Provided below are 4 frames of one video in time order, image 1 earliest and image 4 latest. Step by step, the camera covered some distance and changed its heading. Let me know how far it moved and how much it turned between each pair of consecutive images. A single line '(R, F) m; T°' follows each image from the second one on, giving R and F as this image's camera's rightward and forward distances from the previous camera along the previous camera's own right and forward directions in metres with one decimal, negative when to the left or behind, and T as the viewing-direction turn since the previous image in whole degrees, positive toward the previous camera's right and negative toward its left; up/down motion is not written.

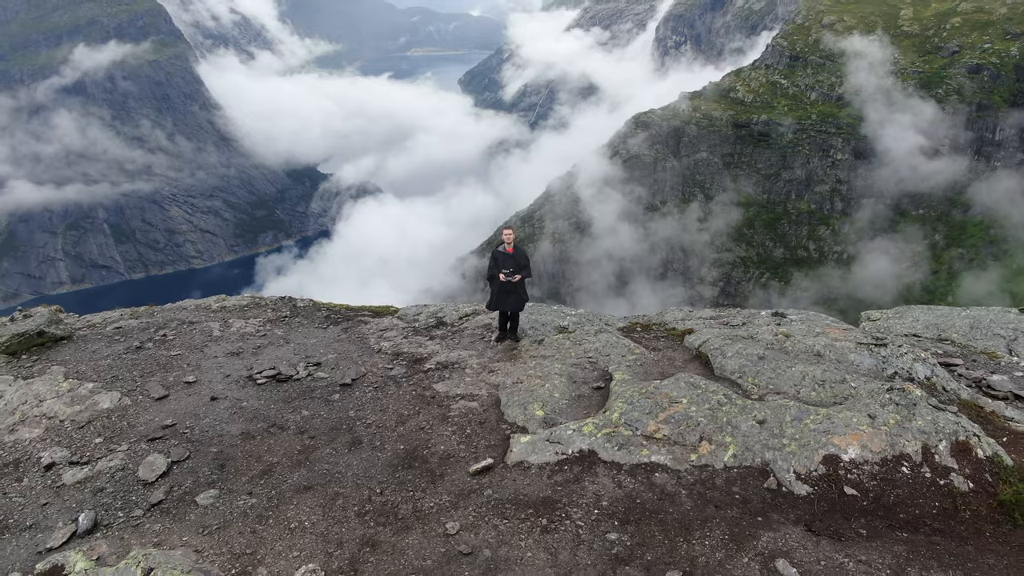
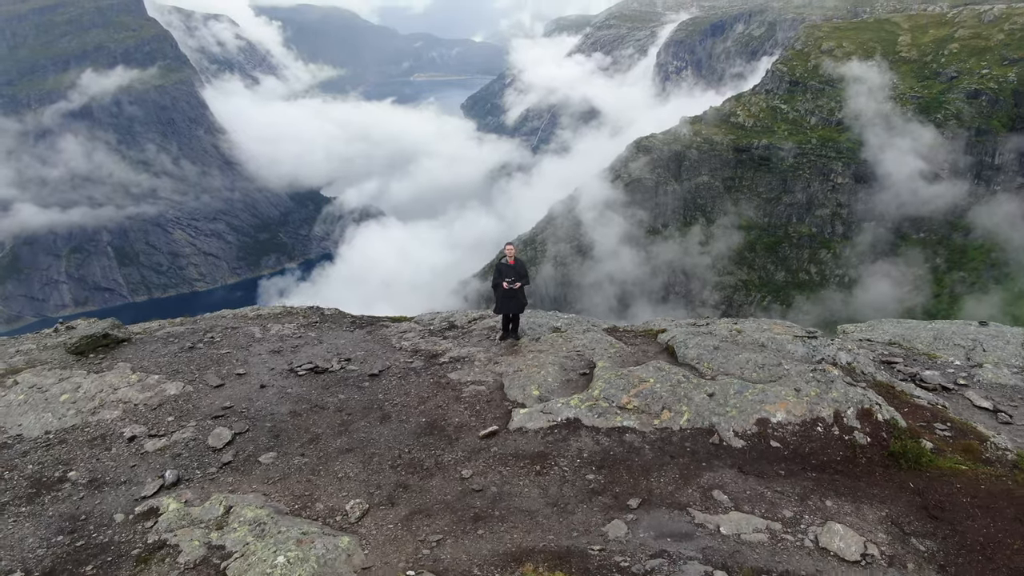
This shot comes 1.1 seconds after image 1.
(0.0, -3.3) m; 0°
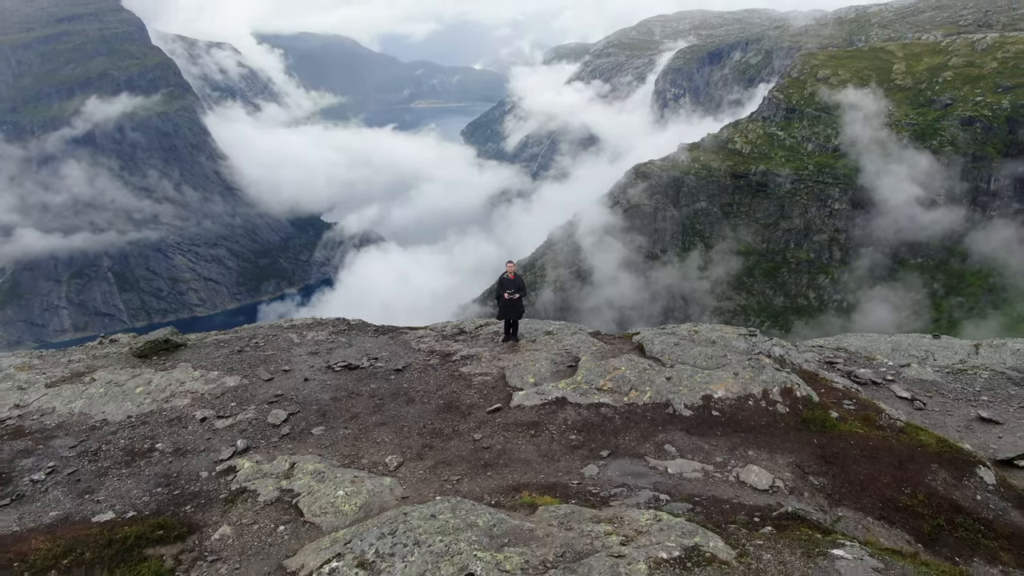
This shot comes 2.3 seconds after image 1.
(0.0, -4.3) m; 0°
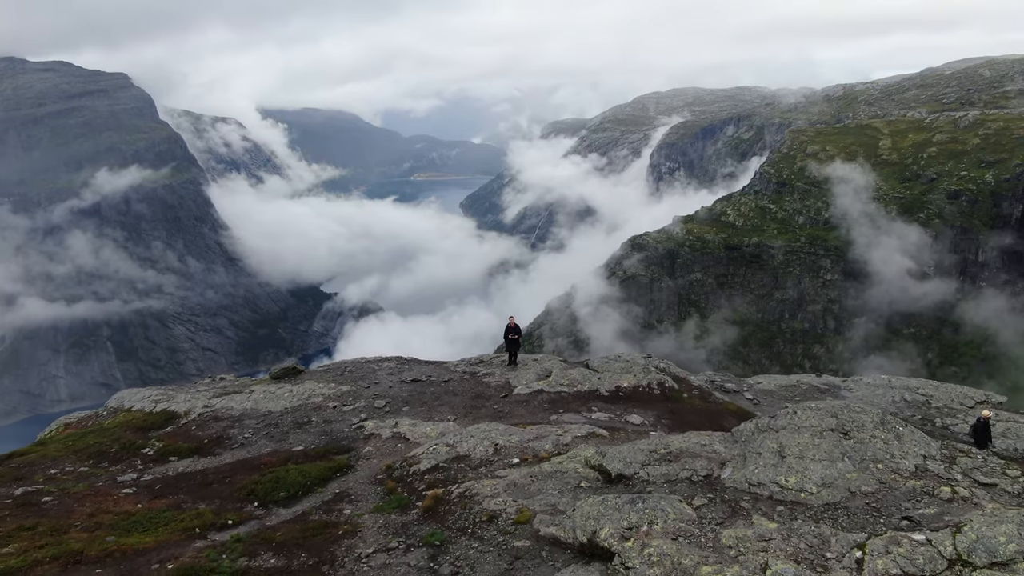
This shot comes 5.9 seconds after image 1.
(-0.2, -16.6) m; 0°
